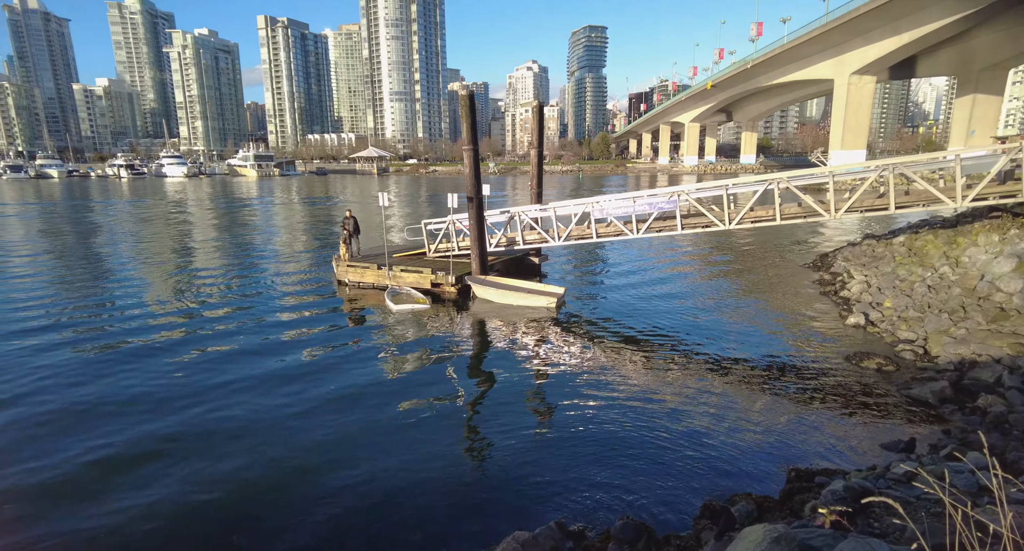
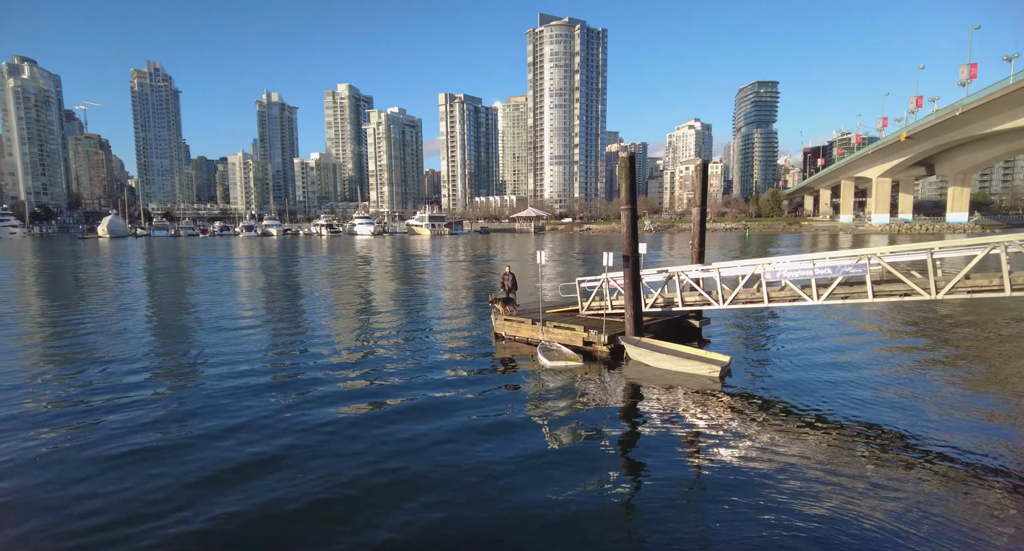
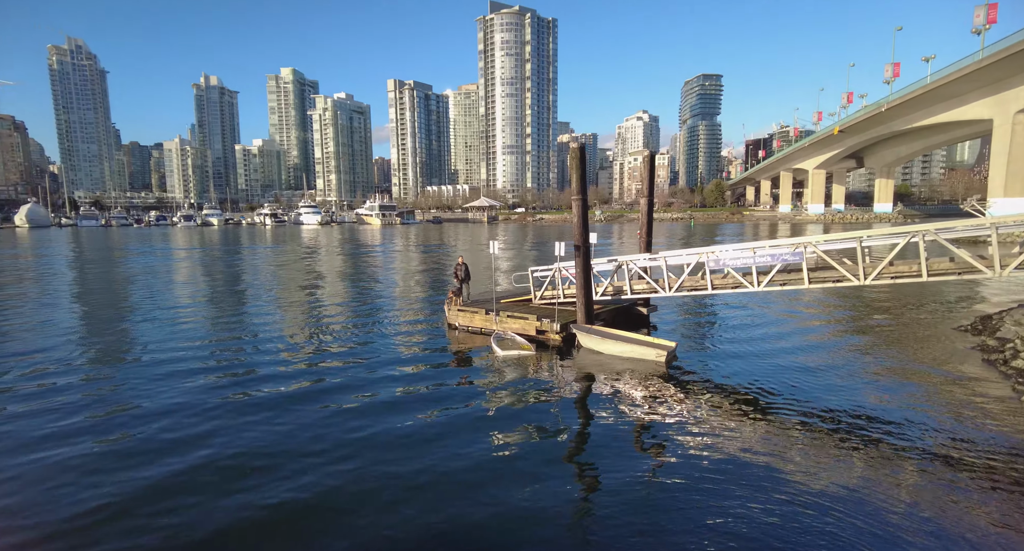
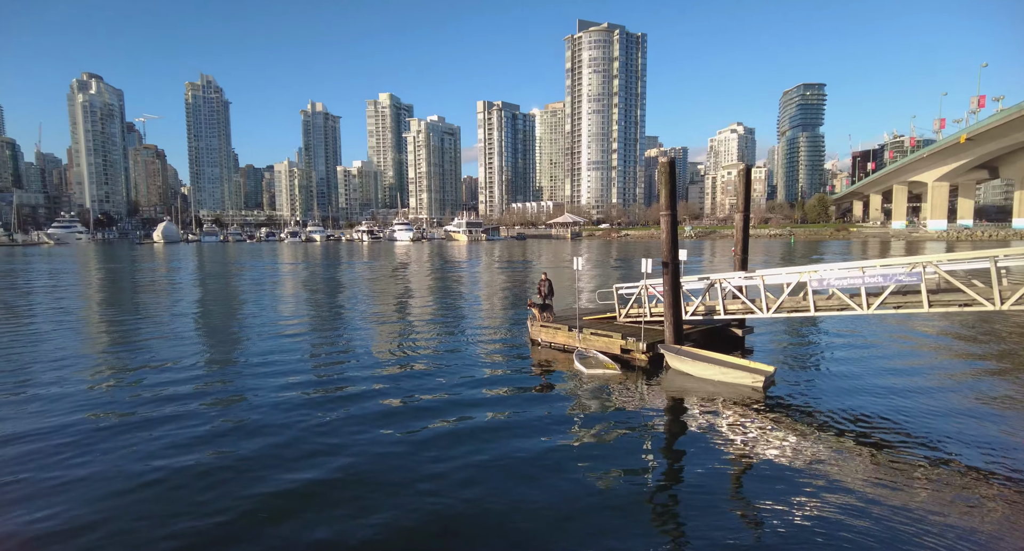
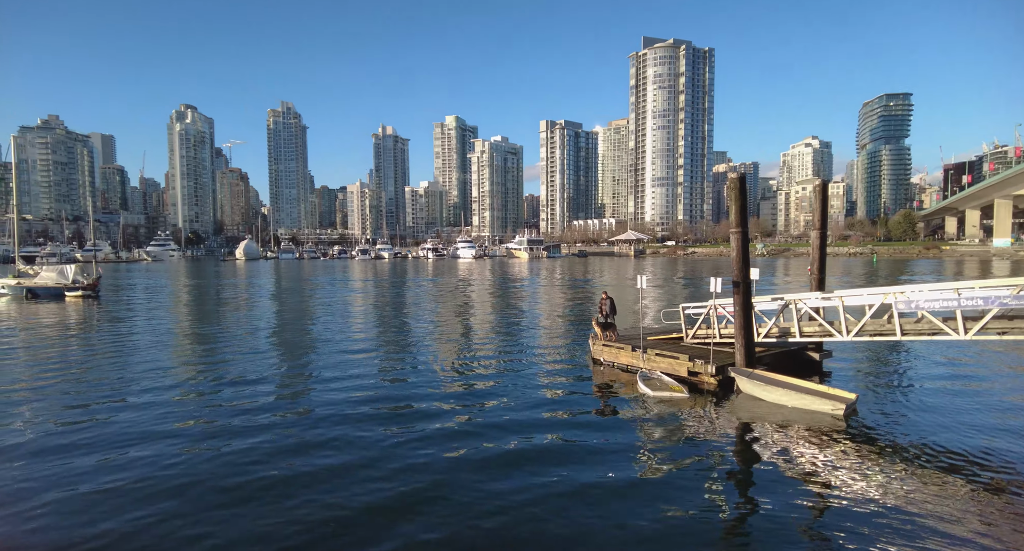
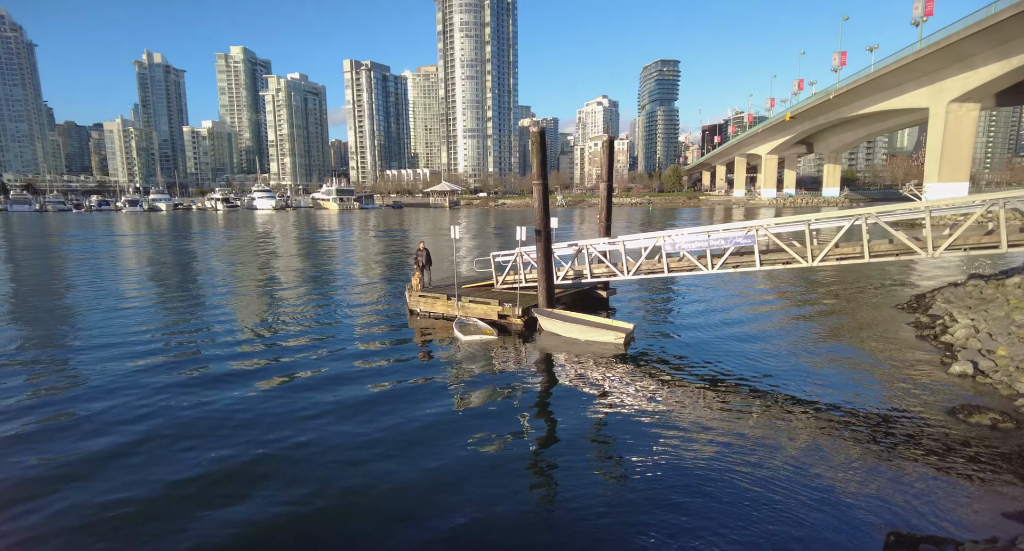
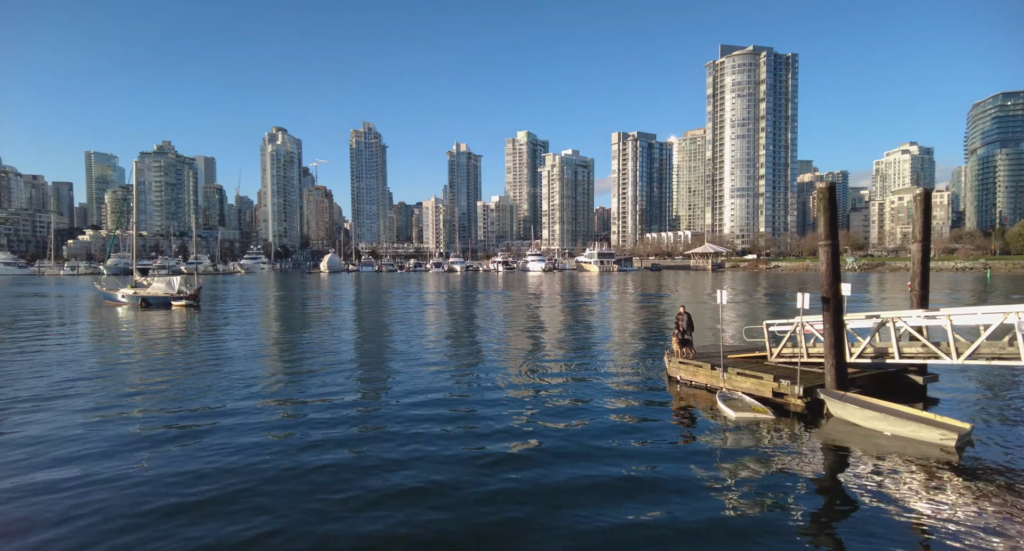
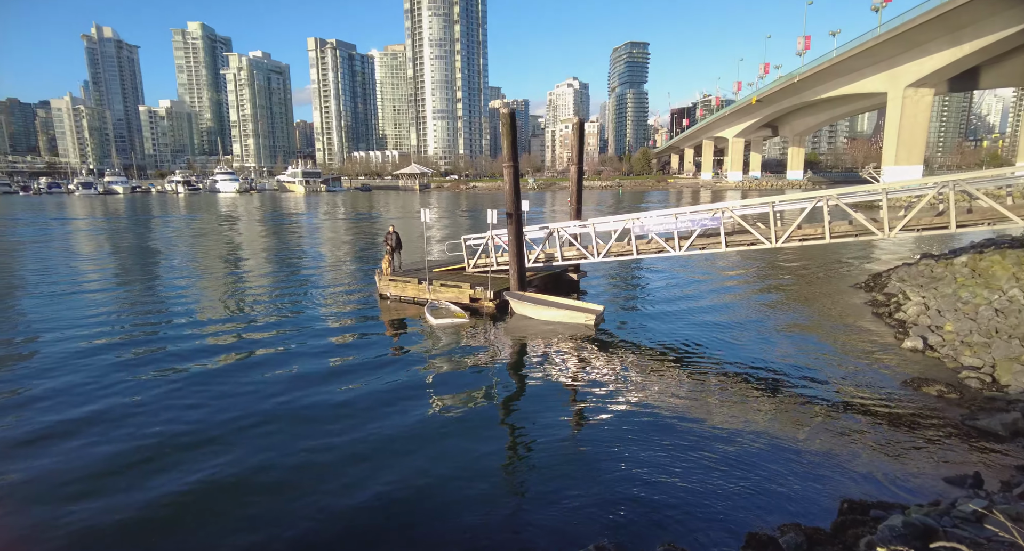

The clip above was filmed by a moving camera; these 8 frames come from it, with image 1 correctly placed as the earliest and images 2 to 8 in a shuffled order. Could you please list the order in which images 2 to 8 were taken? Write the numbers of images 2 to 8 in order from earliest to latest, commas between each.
8, 6, 3, 2, 4, 5, 7
